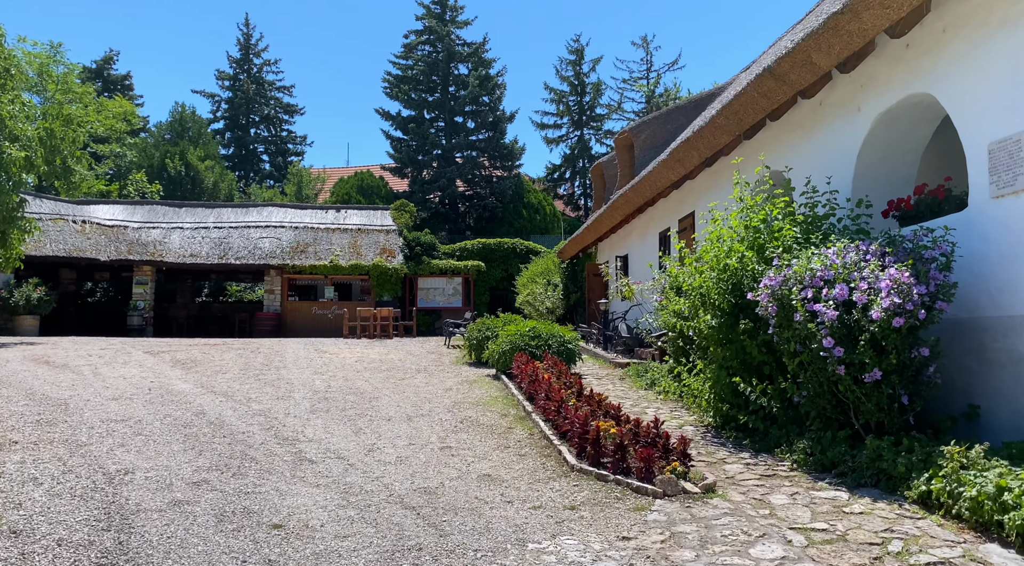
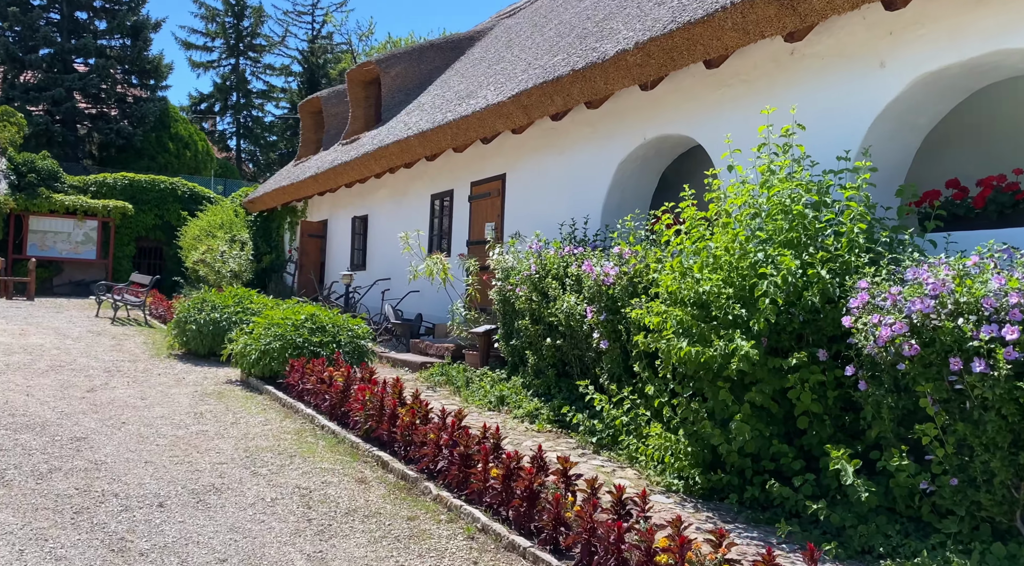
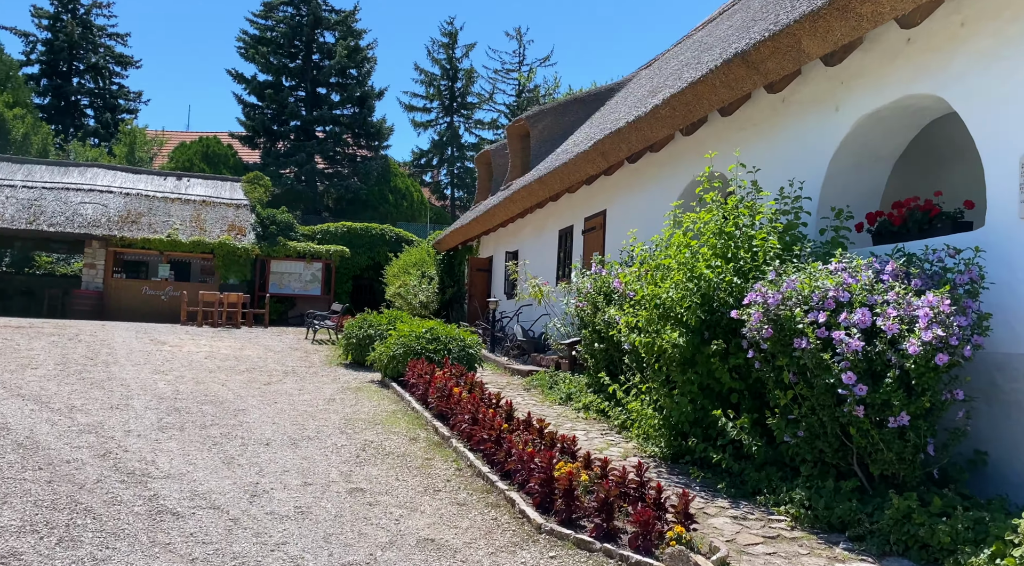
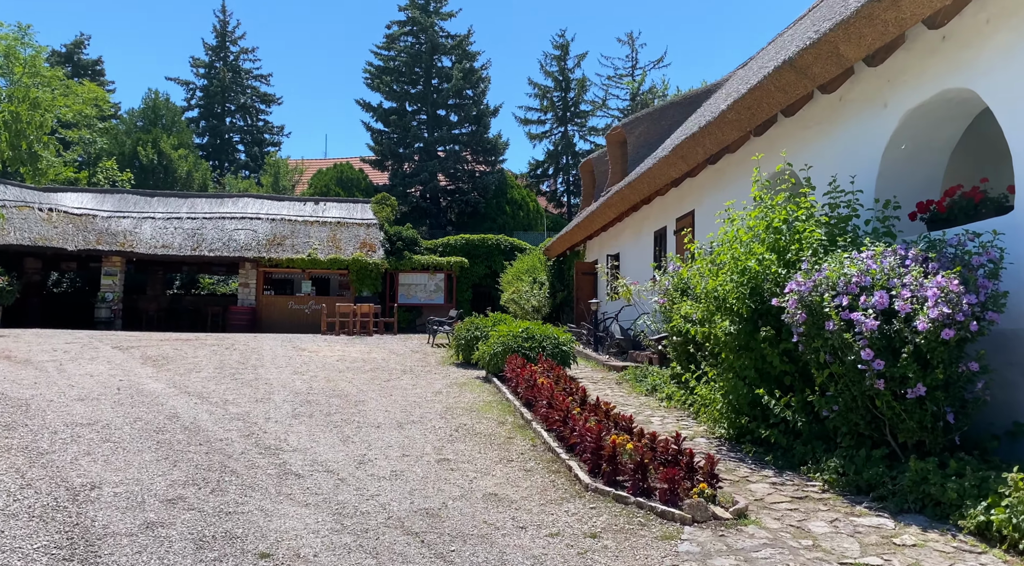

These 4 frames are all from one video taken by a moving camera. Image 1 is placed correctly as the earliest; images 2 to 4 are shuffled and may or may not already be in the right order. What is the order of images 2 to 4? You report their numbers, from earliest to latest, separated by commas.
4, 3, 2
